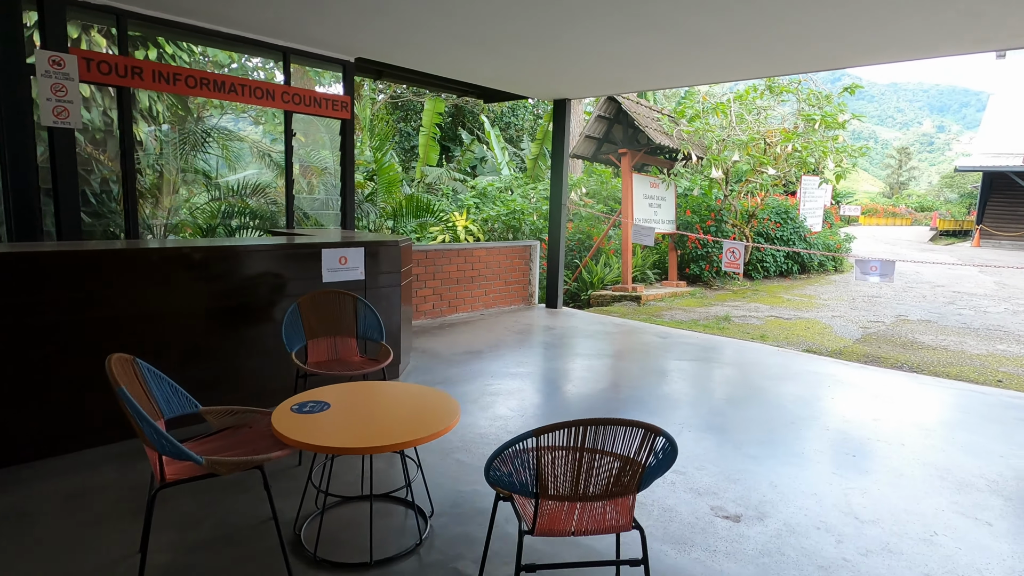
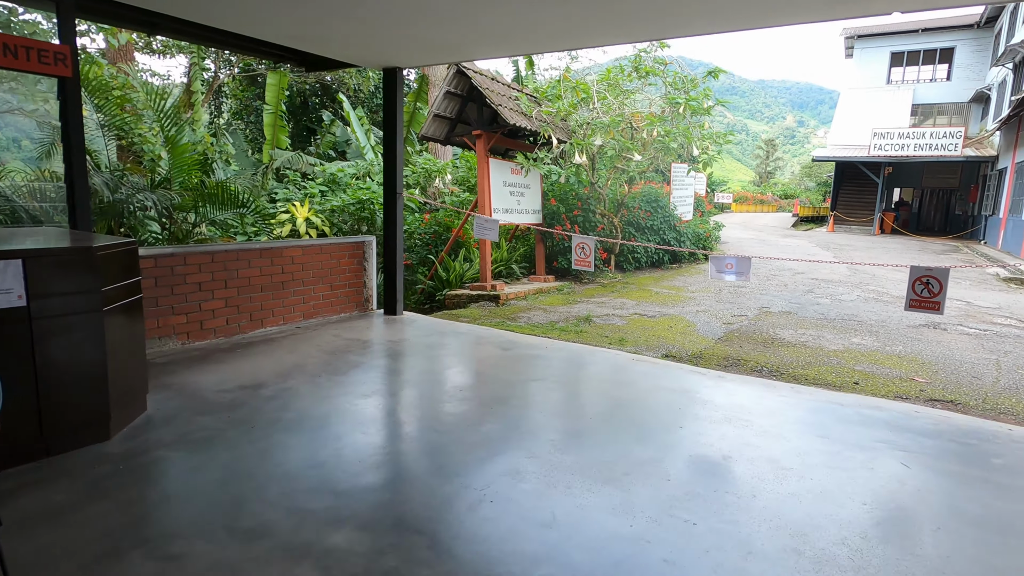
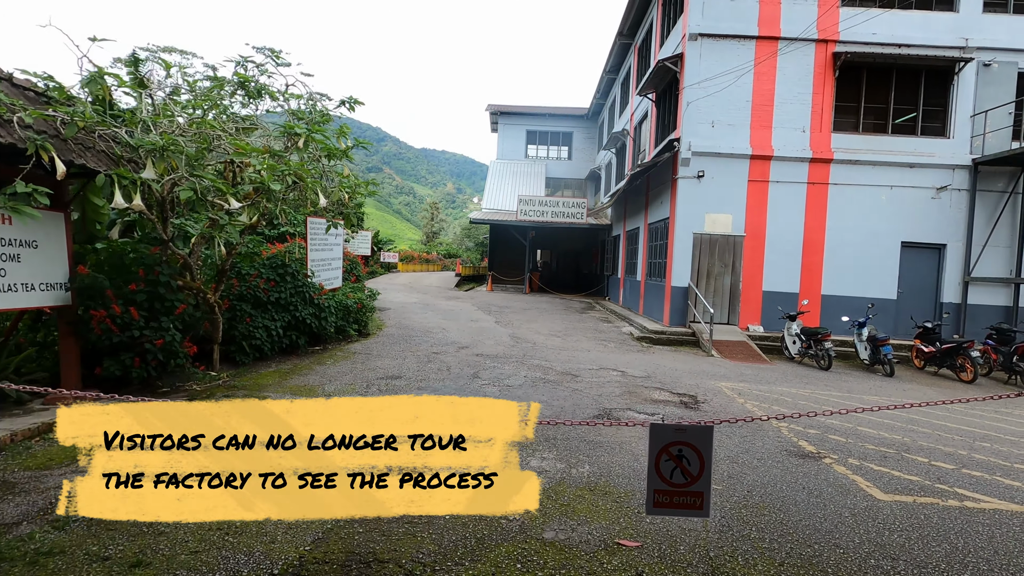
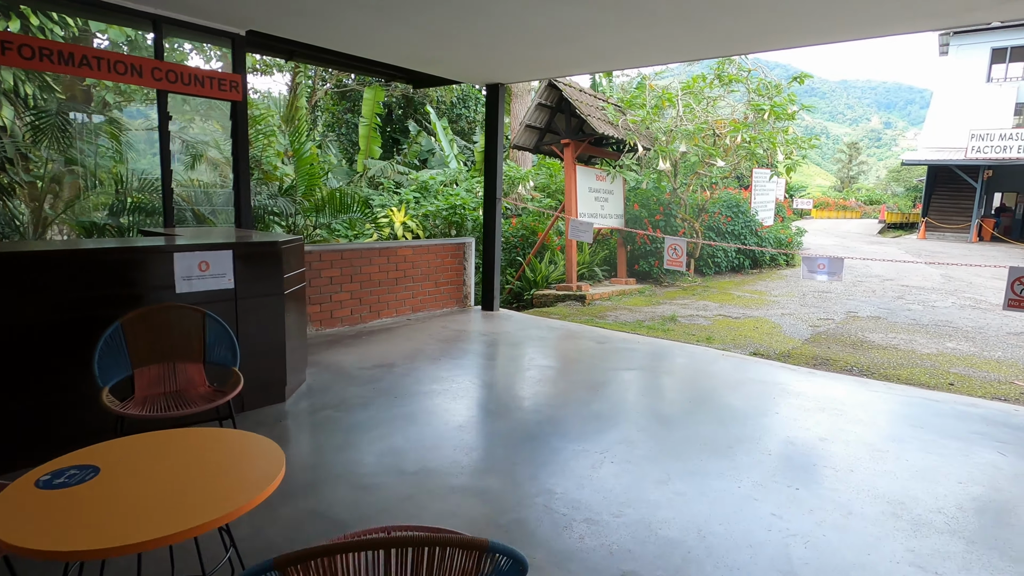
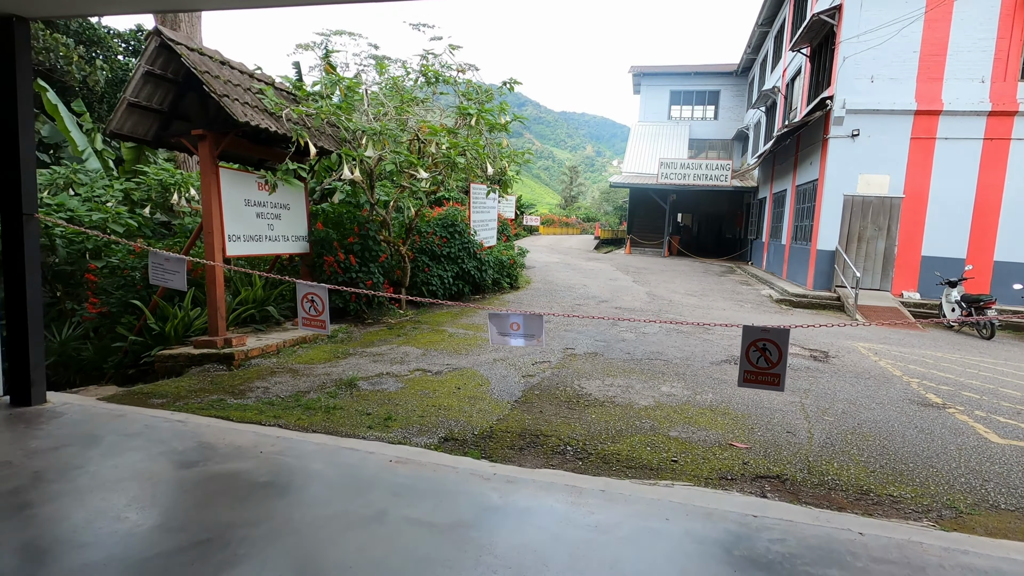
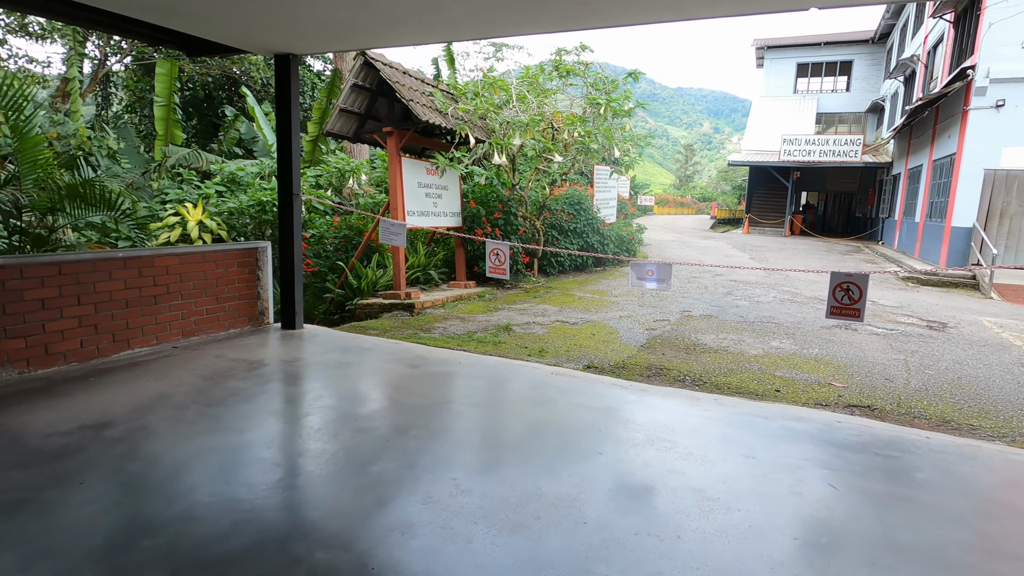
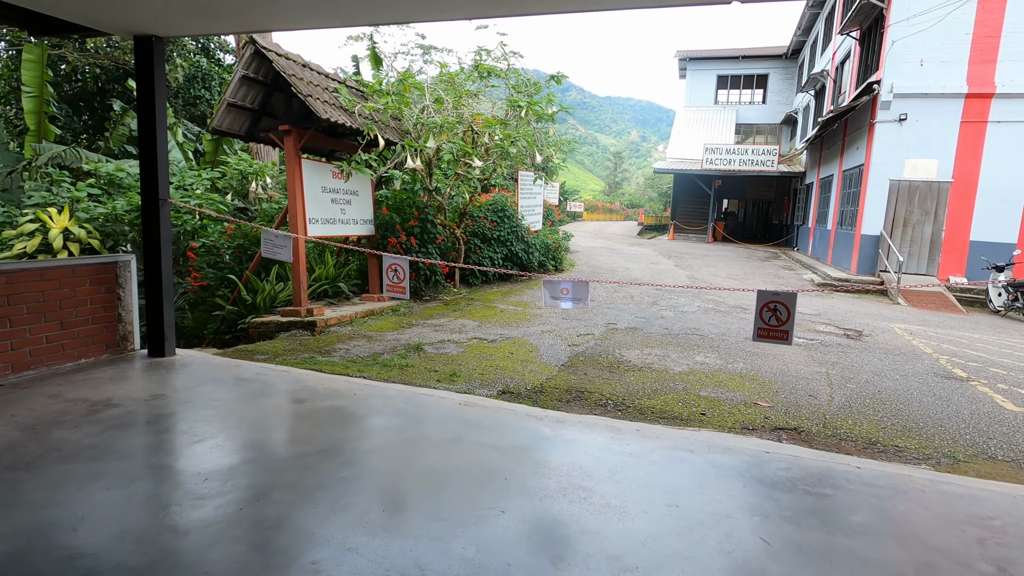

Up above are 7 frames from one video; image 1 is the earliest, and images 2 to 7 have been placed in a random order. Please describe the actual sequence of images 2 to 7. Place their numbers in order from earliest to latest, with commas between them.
4, 2, 6, 7, 5, 3
